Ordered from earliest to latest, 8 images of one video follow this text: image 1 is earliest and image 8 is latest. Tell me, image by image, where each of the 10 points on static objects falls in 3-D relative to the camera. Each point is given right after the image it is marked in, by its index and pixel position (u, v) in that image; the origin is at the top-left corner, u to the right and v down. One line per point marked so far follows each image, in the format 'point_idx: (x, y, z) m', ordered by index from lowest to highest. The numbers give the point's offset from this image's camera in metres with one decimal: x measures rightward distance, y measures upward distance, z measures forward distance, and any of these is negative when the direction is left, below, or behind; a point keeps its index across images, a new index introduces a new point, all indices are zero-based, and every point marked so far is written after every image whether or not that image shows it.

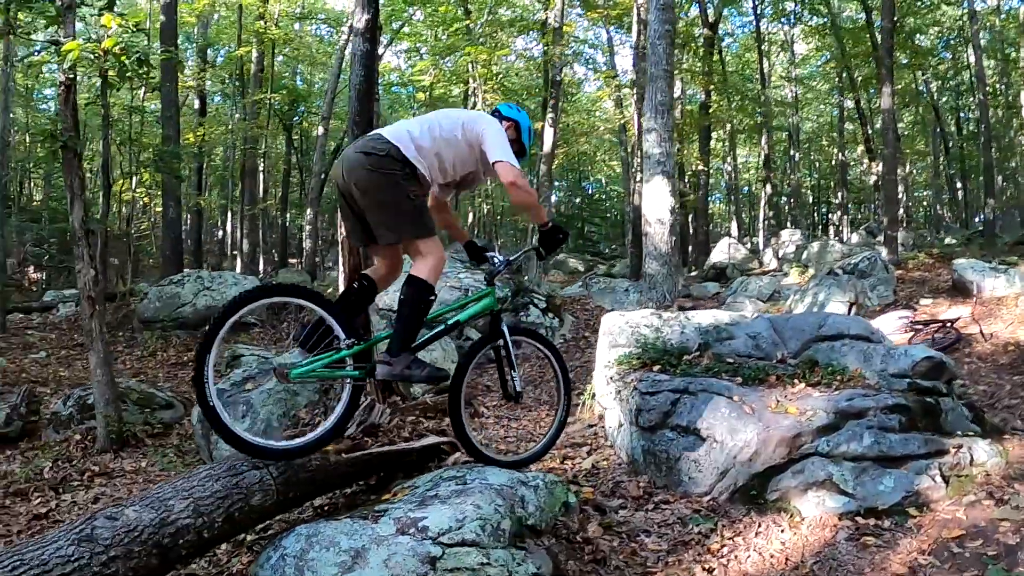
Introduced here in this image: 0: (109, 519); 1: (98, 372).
0: (-2.3, -1.2, +3.6) m
1: (-4.2, -0.9, +6.6) m
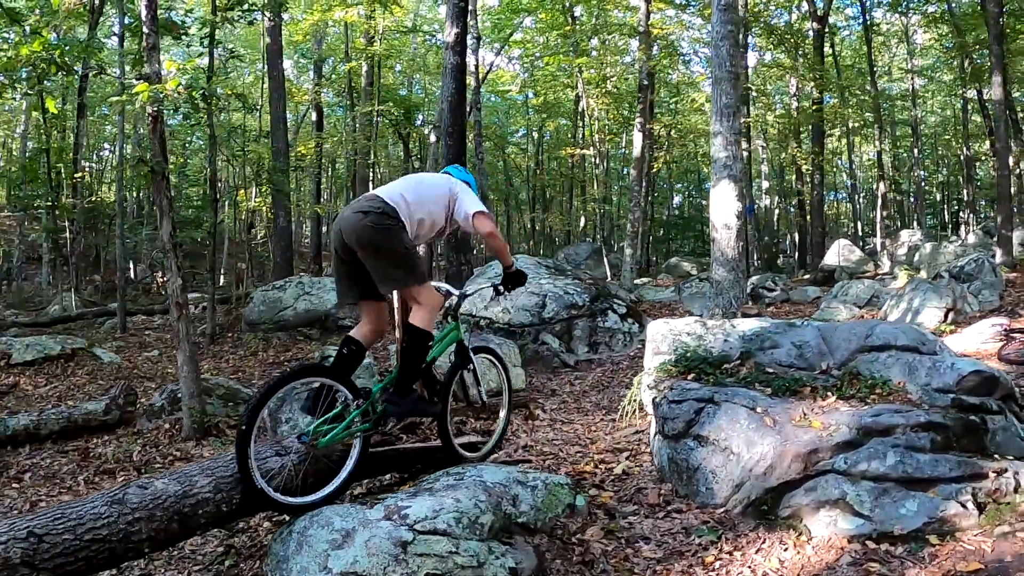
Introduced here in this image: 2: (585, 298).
0: (-2.3, -1.2, +4.0) m
1: (-3.7, -0.9, +7.3) m
2: (+1.2, -0.1, +9.3) m
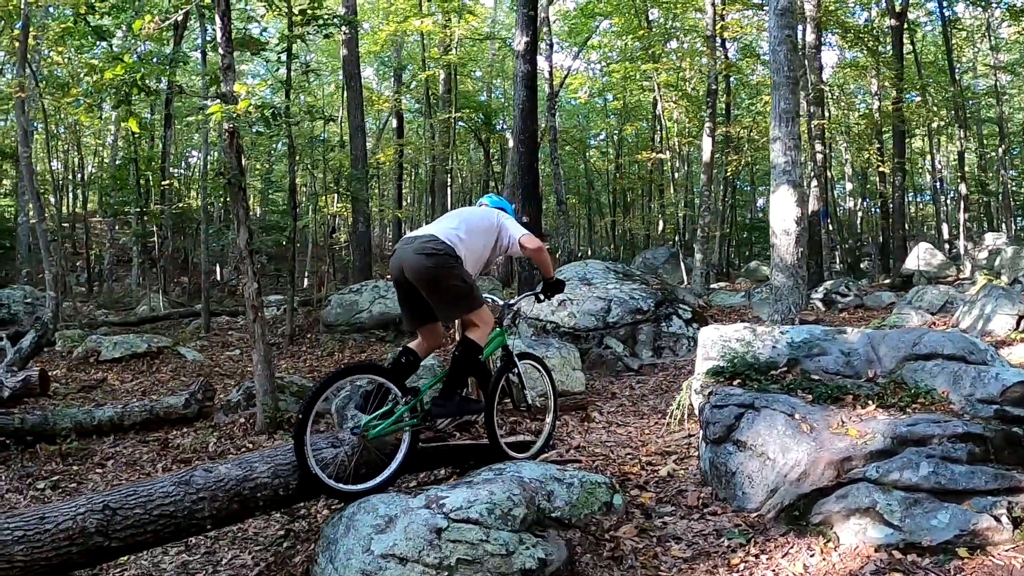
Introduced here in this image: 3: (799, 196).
0: (-2.1, -1.2, +4.5) m
1: (-3.0, -1.0, +7.9) m
2: (+2.0, -0.2, +9.3) m
3: (+3.2, +1.0, +7.3) m
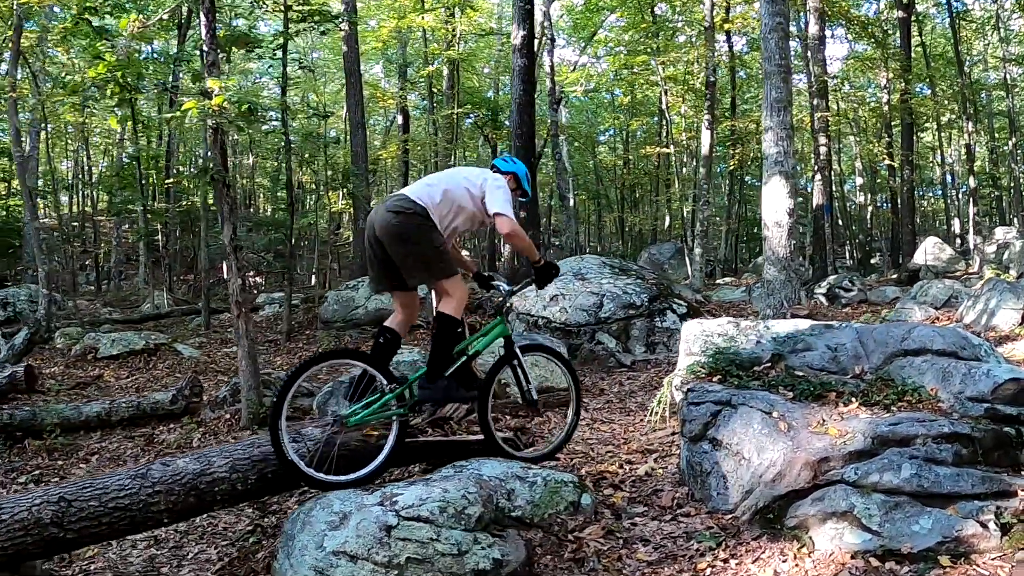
0: (-2.3, -1.2, +4.3) m
1: (-3.2, -0.9, +7.8) m
2: (+1.8, -0.1, +9.1) m
3: (+3.0, +1.1, +7.0) m
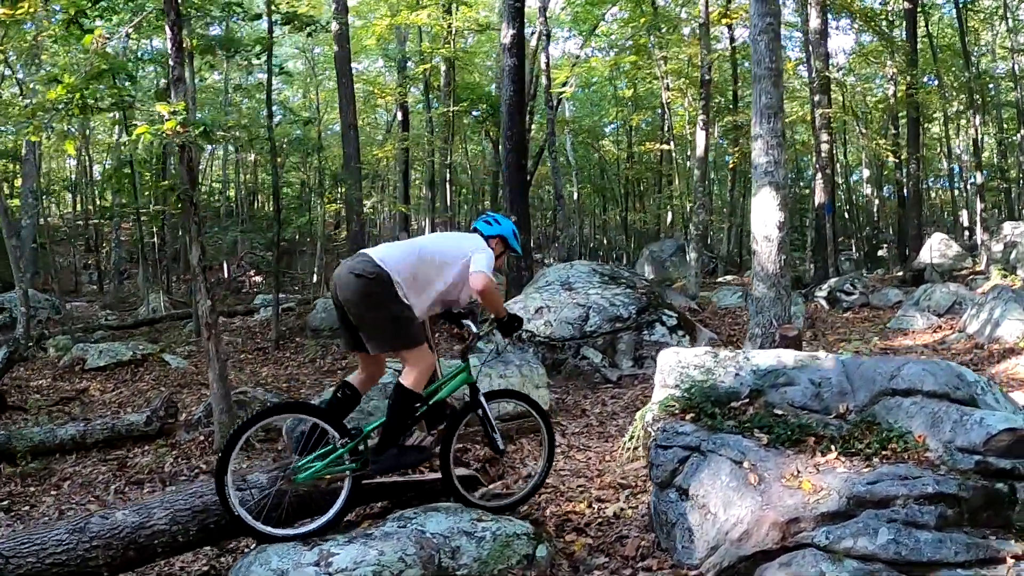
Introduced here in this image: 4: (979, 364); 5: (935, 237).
0: (-2.6, -1.4, +4.1) m
1: (-3.4, -1.1, +7.6) m
2: (+1.6, -0.3, +8.8) m
3: (+2.8, +0.9, +6.7) m
4: (+5.7, -1.0, +8.0) m
5: (+10.8, +1.3, +16.6) m
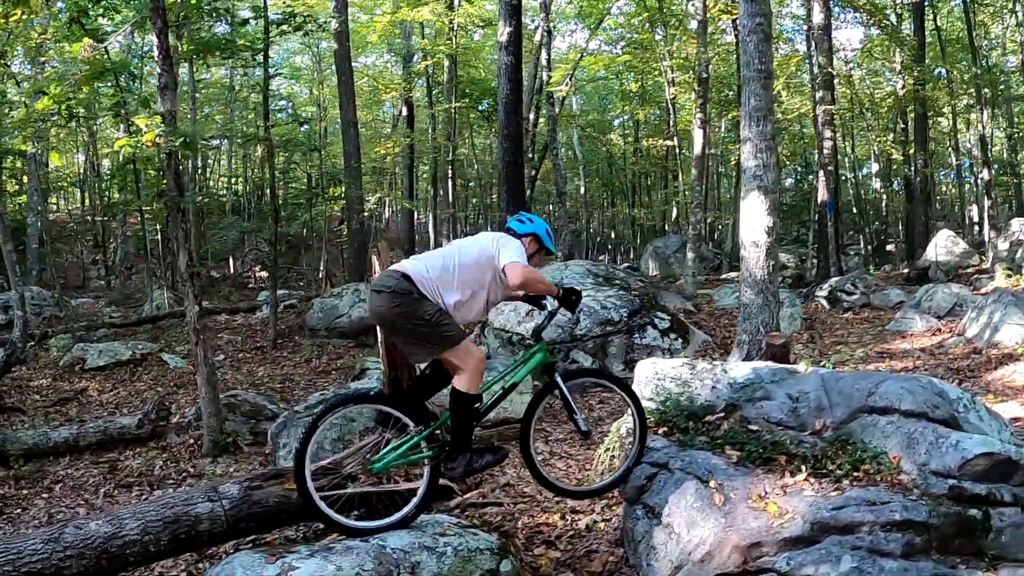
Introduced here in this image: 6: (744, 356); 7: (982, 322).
0: (-2.8, -1.5, +4.1) m
1: (-3.6, -1.2, +7.6) m
2: (+1.5, -0.3, +8.7) m
3: (+2.6, +0.8, +6.6) m
4: (+5.6, -1.0, +7.9) m
5: (+10.8, +1.3, +16.4) m
6: (+2.4, -0.7, +6.6) m
7: (+6.4, -0.5, +8.9) m
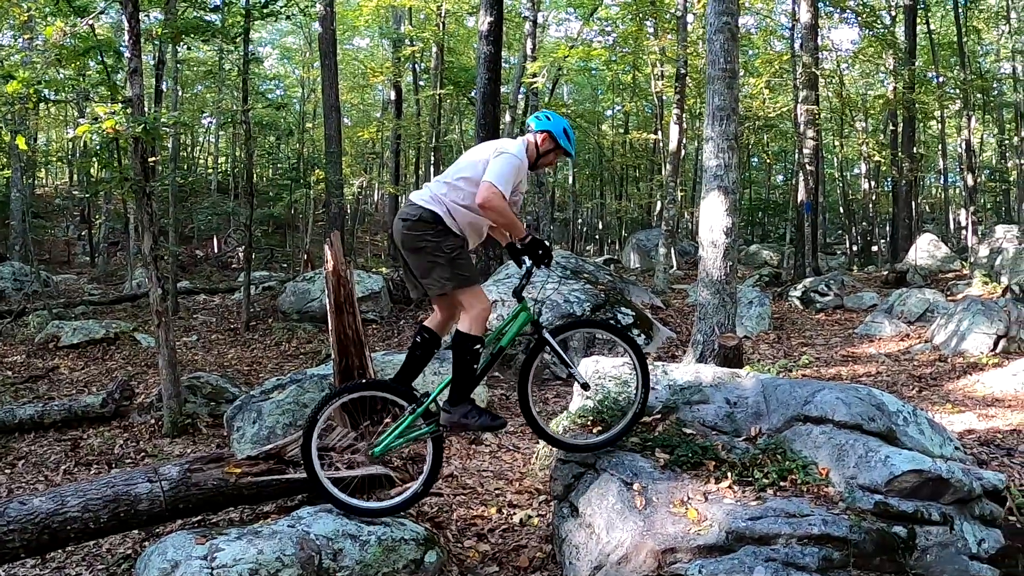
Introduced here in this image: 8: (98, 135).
0: (-3.3, -1.4, +4.1) m
1: (-4.0, -1.0, +7.6) m
2: (+1.0, -0.2, +8.7) m
3: (+2.2, +0.8, +6.6) m
4: (+5.1, -1.1, +7.9) m
5: (+10.4, +1.2, +16.3) m
6: (+1.9, -0.7, +6.7) m
7: (+5.9, -0.5, +8.9) m
8: (-4.5, +1.7, +7.1) m
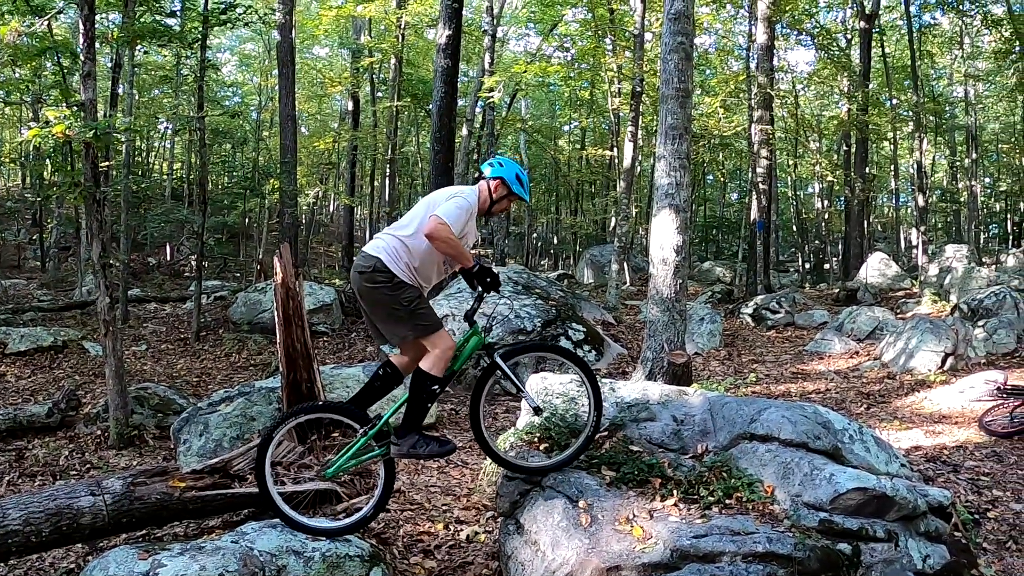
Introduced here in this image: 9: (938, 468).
0: (-3.6, -1.5, +4.0) m
1: (-4.6, -1.1, +7.4) m
2: (+0.5, -0.4, +8.7) m
3: (+1.7, +0.7, +6.6) m
4: (+4.6, -1.3, +8.0) m
5: (+9.6, +0.8, +16.7) m
6: (+1.4, -0.9, +6.7) m
7: (+5.4, -0.8, +9.1) m
8: (-4.9, +1.6, +6.9) m
9: (+3.8, -1.6, +5.9) m
